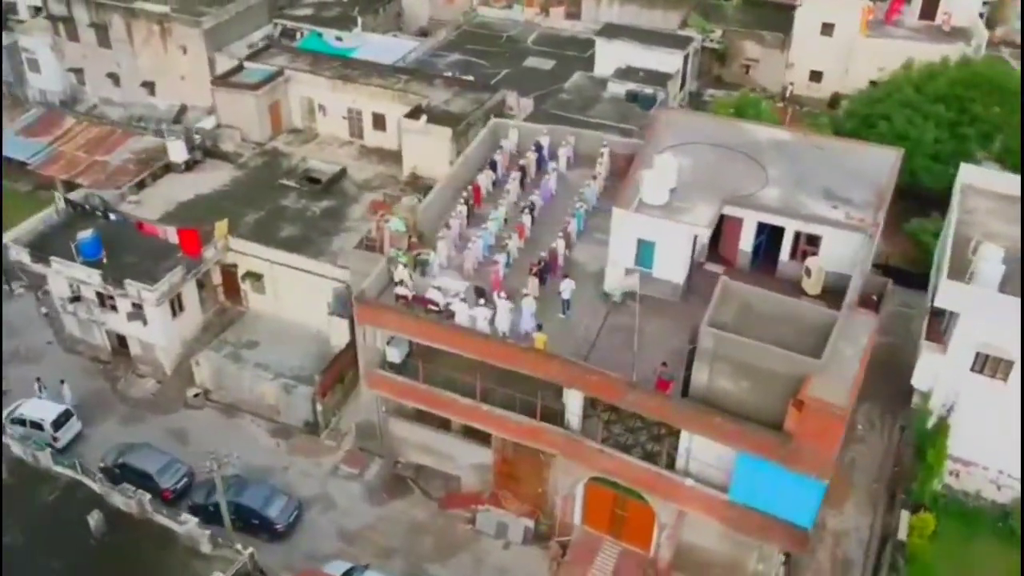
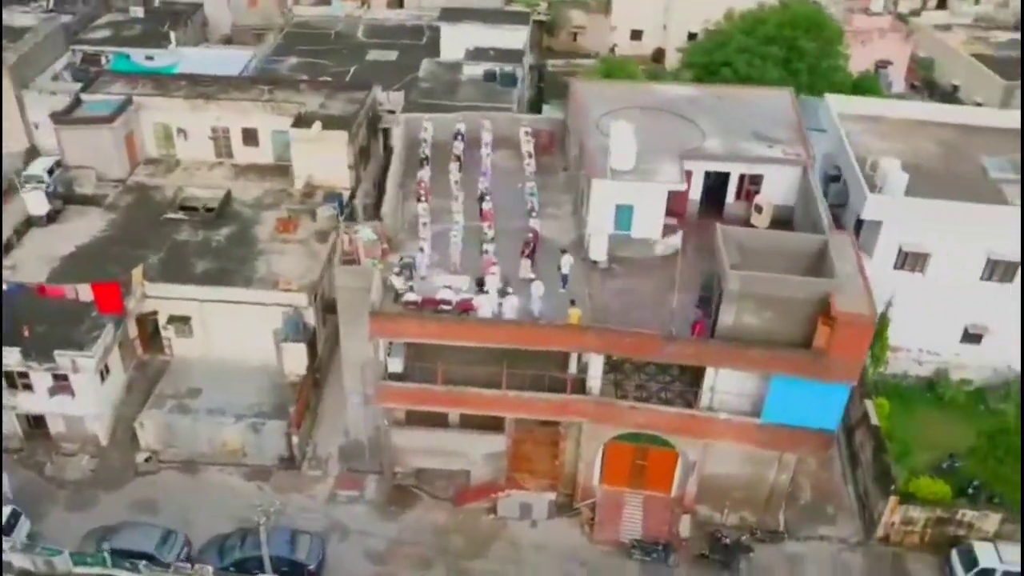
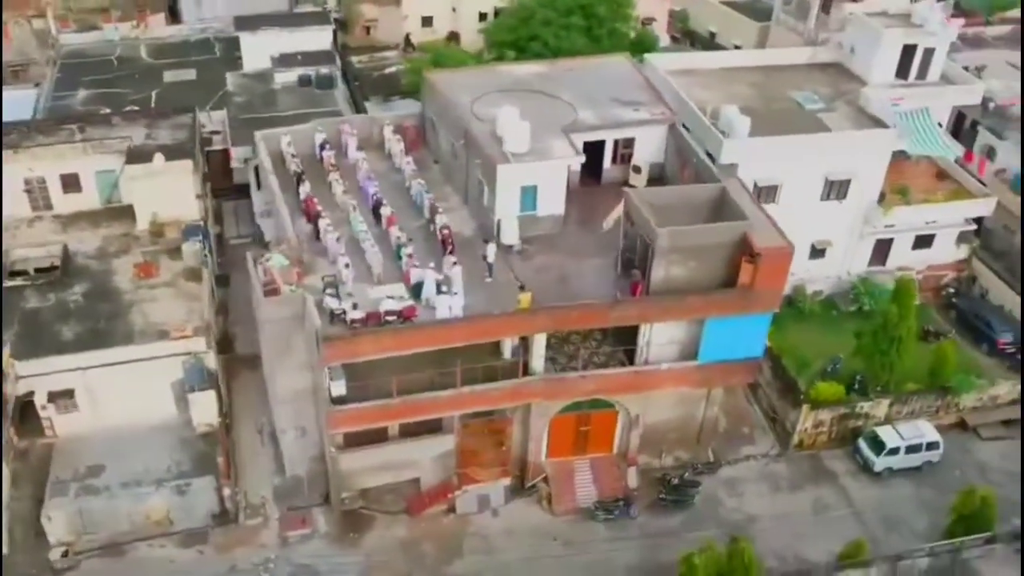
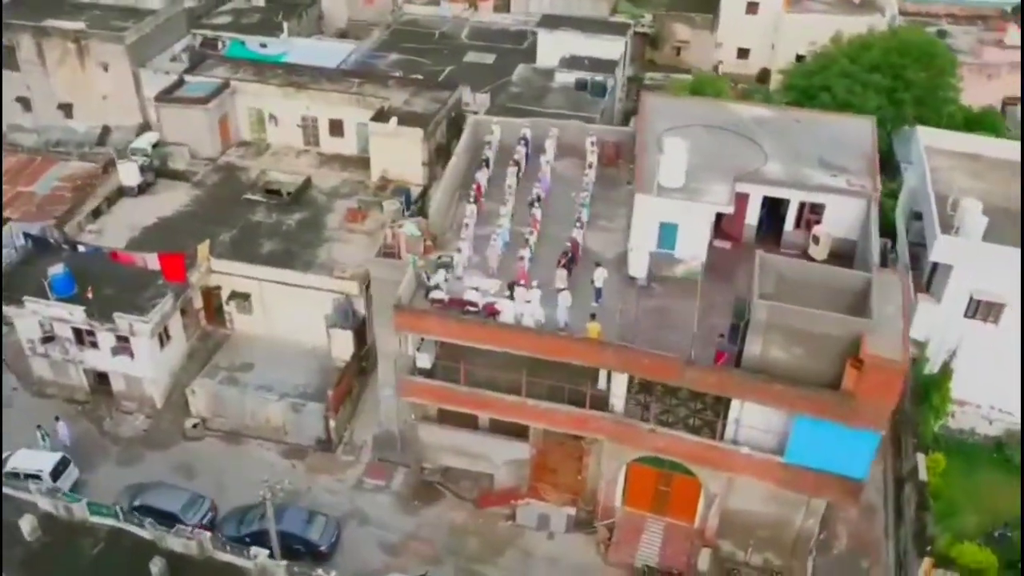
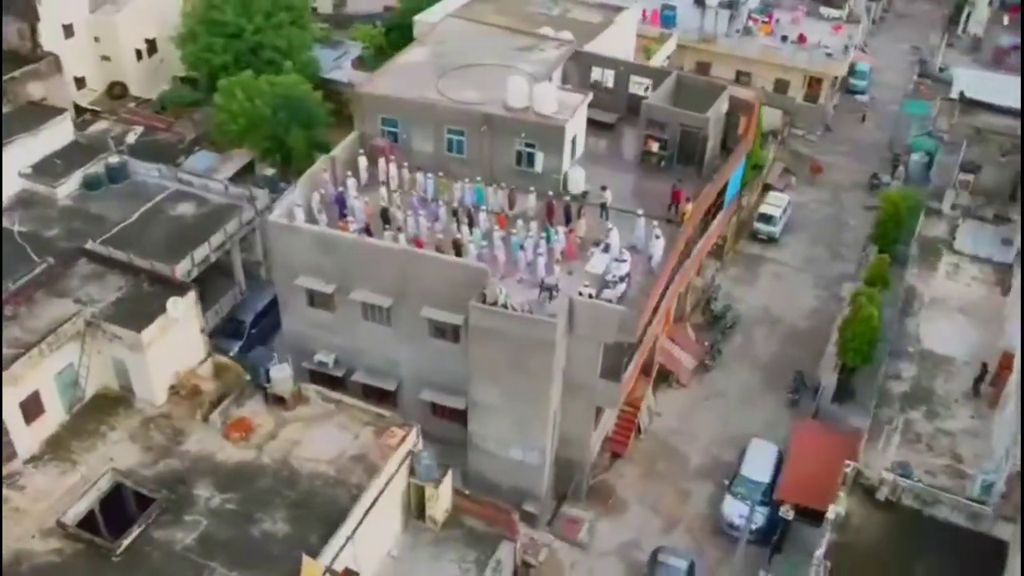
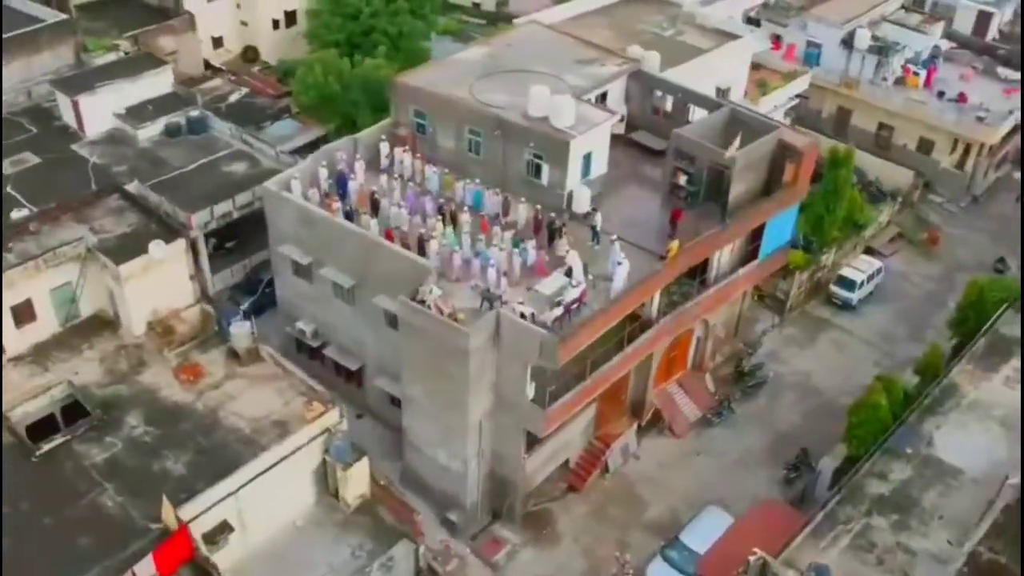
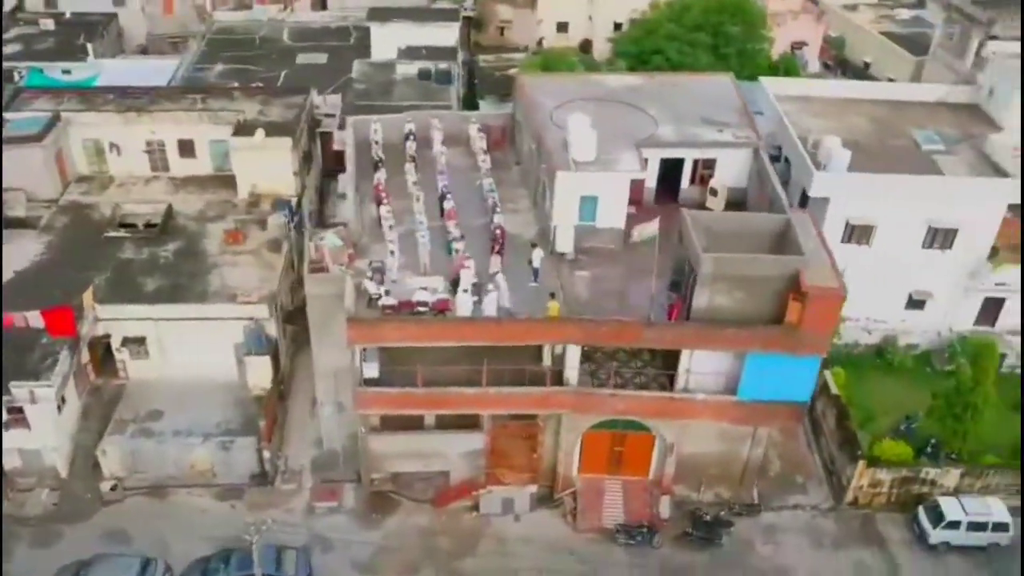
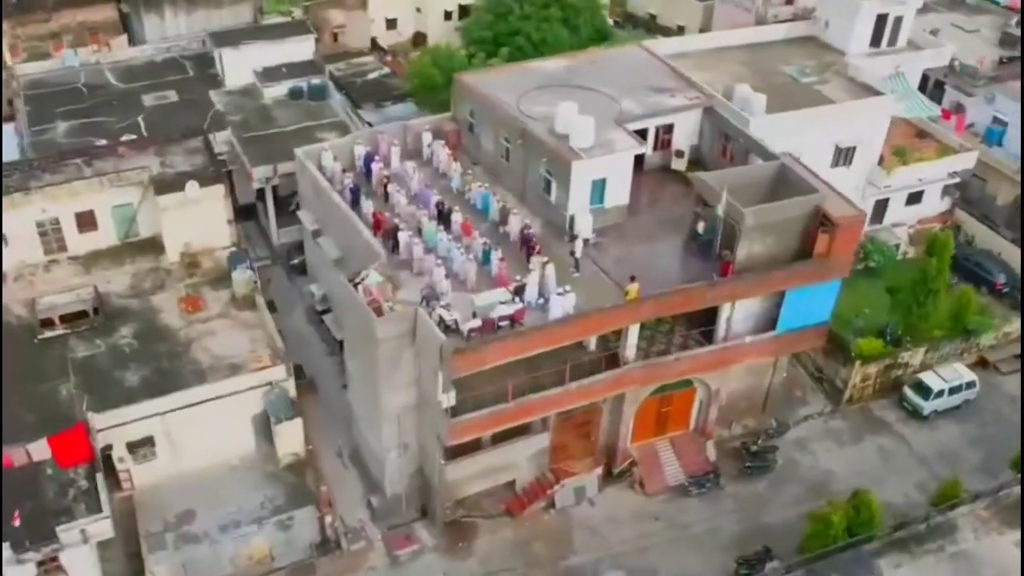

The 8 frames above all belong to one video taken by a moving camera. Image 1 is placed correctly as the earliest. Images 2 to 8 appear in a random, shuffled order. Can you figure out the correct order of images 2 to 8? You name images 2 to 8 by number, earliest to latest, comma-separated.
4, 2, 7, 3, 8, 6, 5
